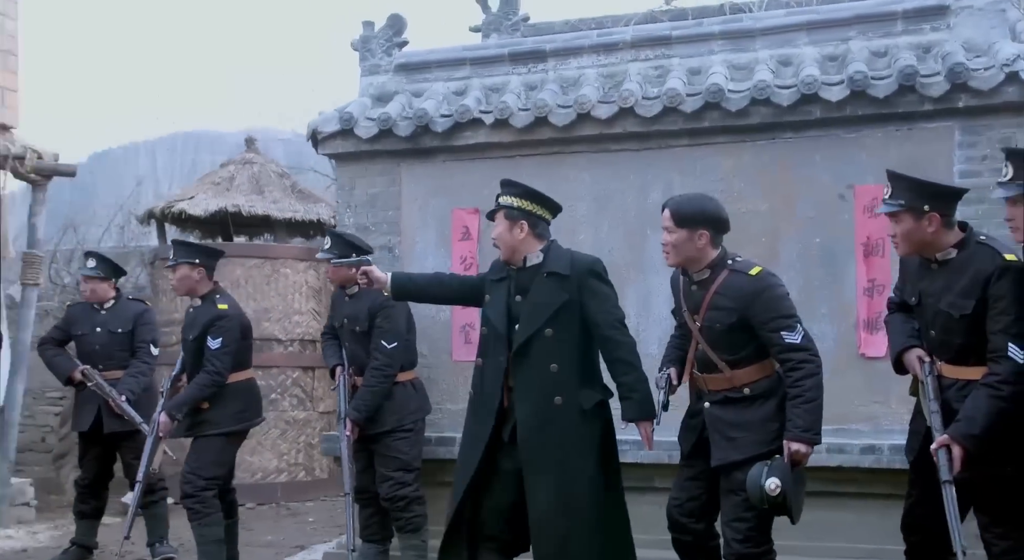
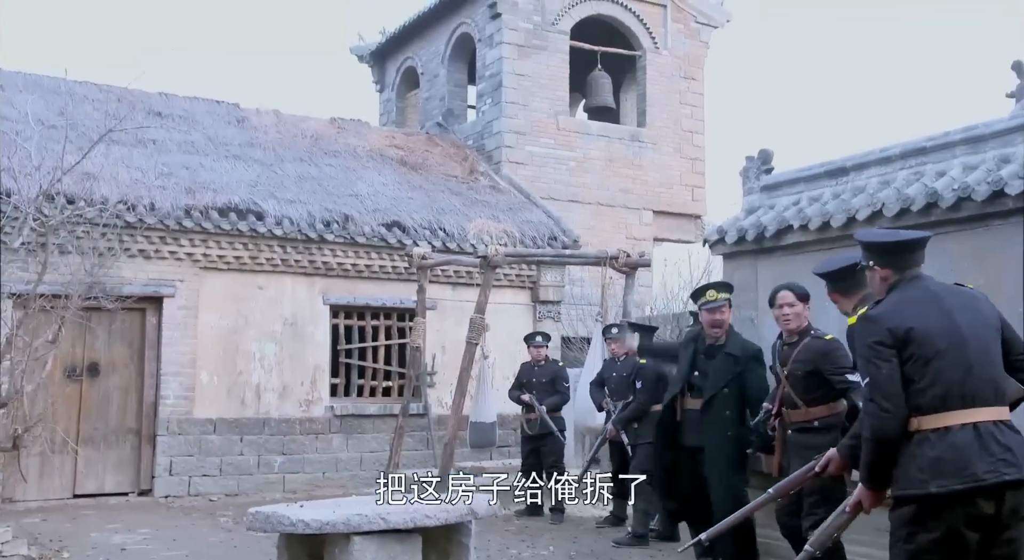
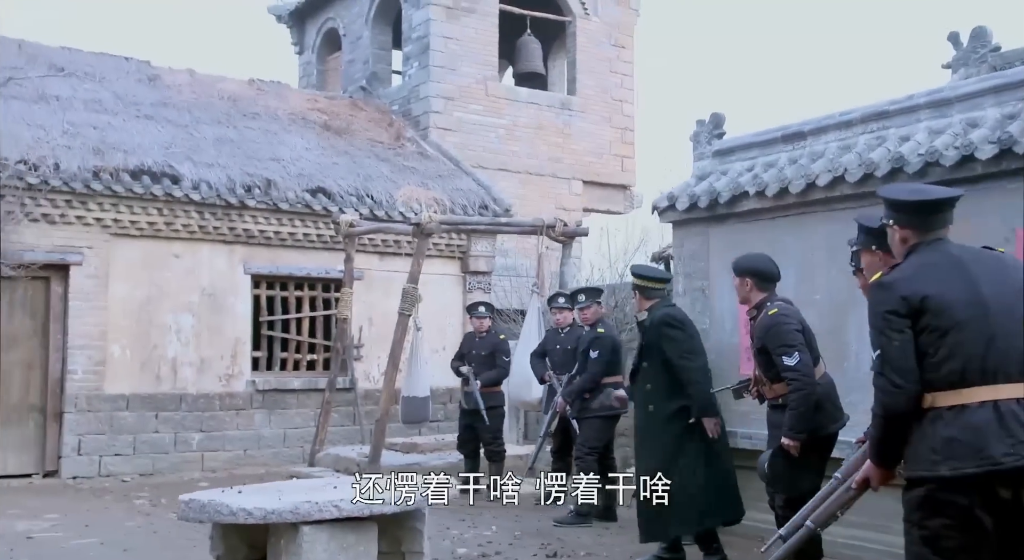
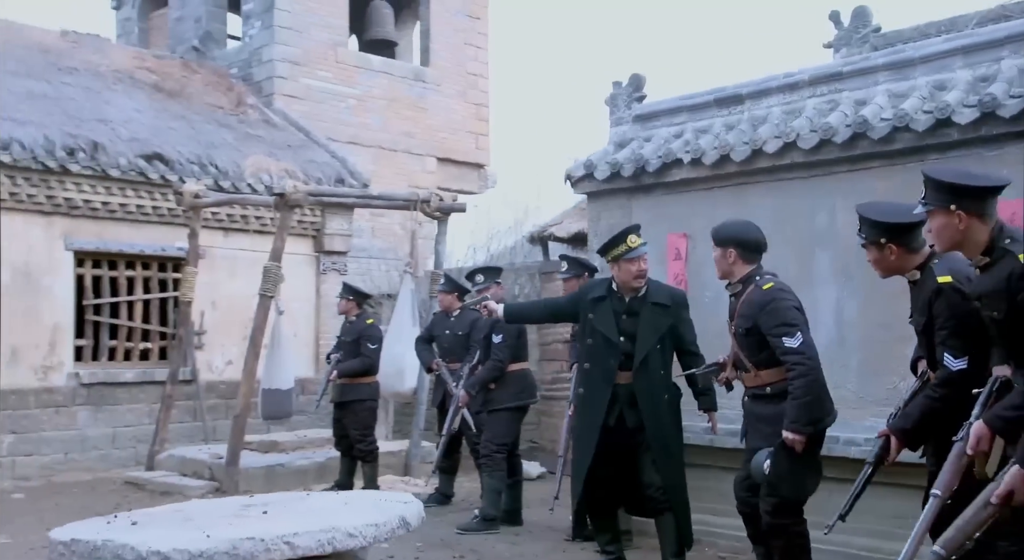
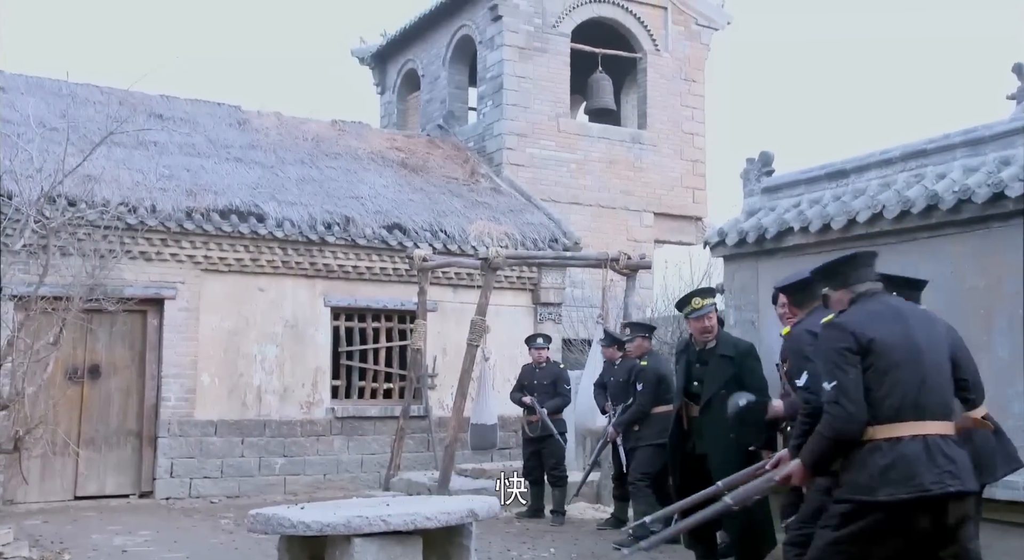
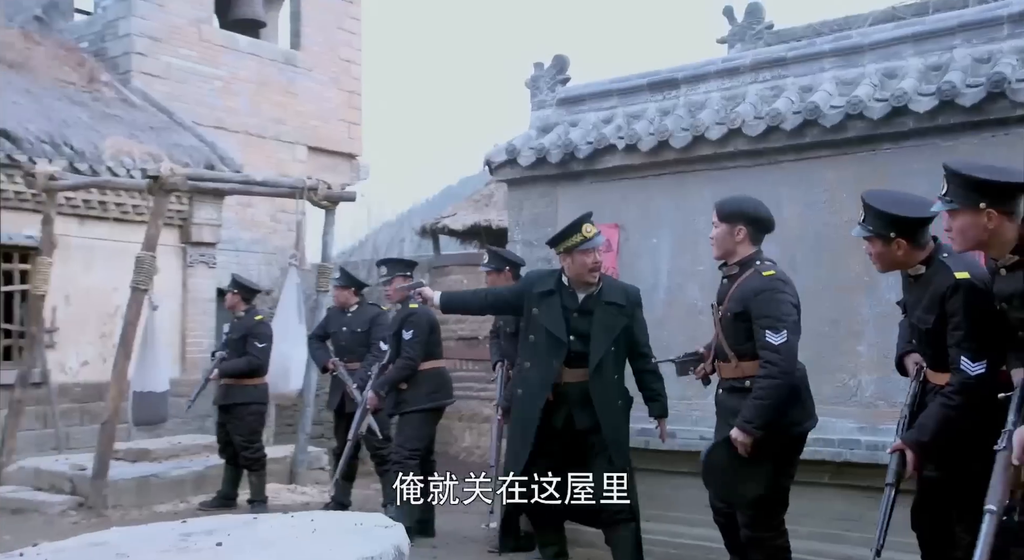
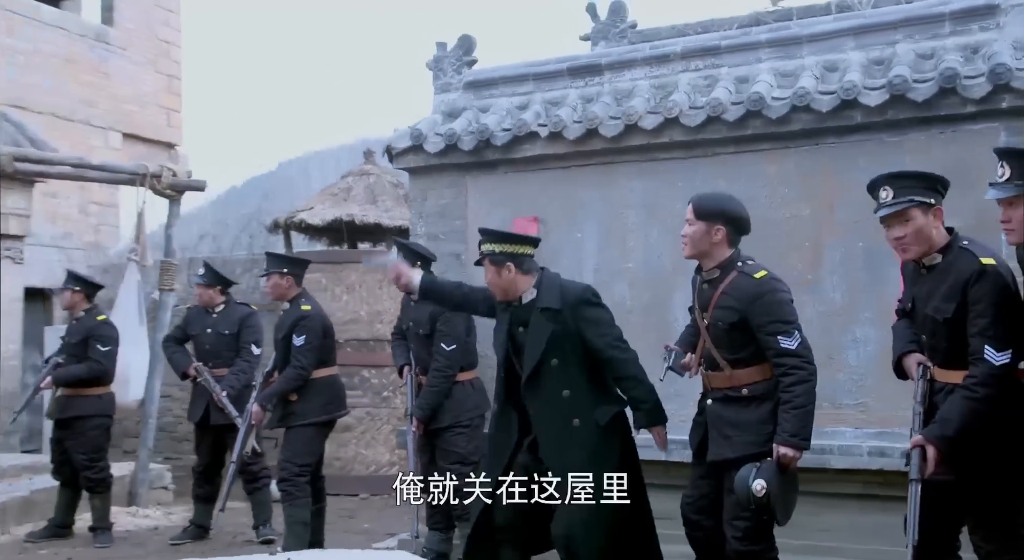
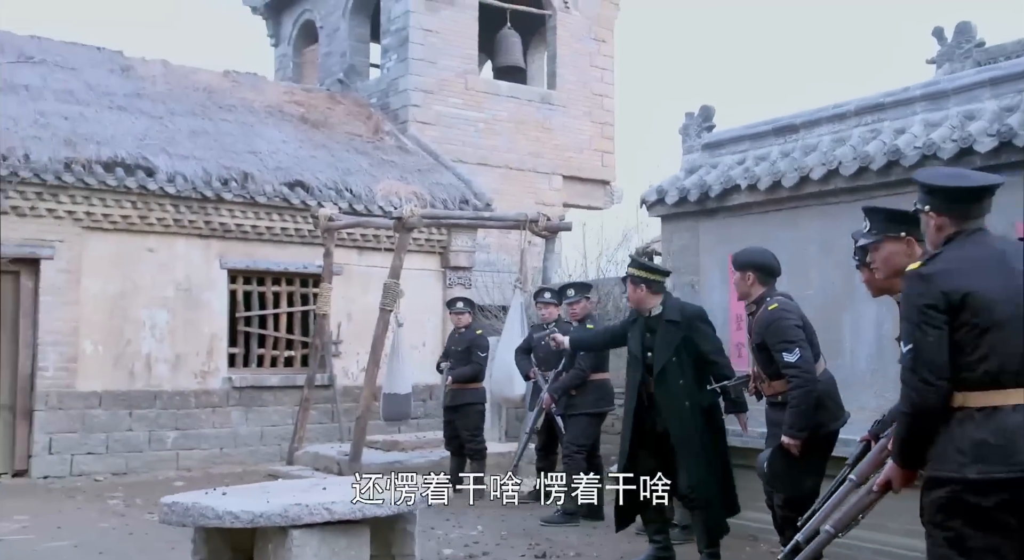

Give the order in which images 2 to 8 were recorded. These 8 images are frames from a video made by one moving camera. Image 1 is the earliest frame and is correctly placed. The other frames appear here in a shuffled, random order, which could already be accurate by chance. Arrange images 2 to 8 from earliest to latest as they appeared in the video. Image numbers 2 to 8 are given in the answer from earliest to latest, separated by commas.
7, 6, 4, 8, 3, 2, 5
